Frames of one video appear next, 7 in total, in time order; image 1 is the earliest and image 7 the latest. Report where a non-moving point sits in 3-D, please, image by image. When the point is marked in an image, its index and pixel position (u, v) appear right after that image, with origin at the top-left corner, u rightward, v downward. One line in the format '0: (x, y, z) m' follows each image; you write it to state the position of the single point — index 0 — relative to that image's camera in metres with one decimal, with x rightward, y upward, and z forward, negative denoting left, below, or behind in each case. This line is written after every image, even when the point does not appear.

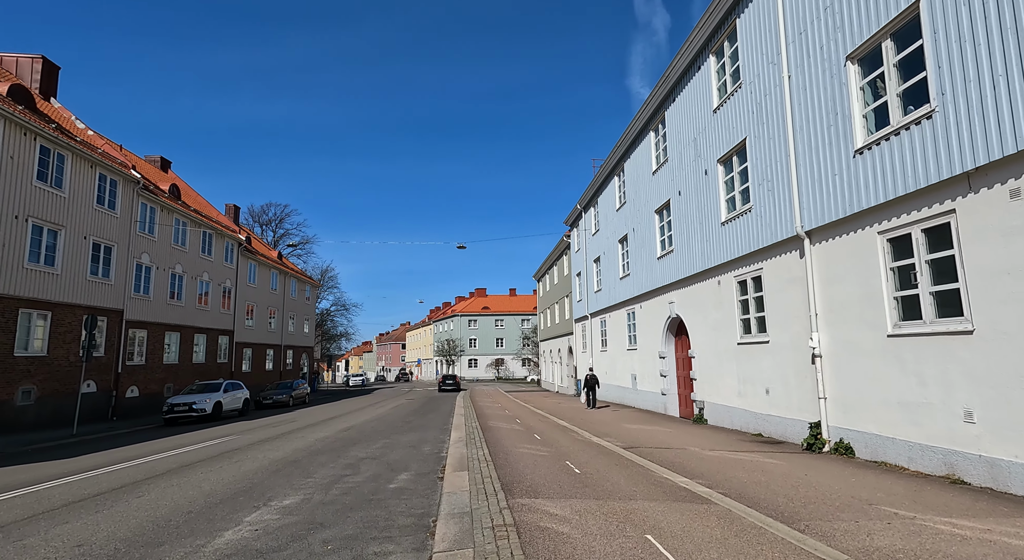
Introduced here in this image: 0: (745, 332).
0: (+5.1, -1.1, +12.4) m
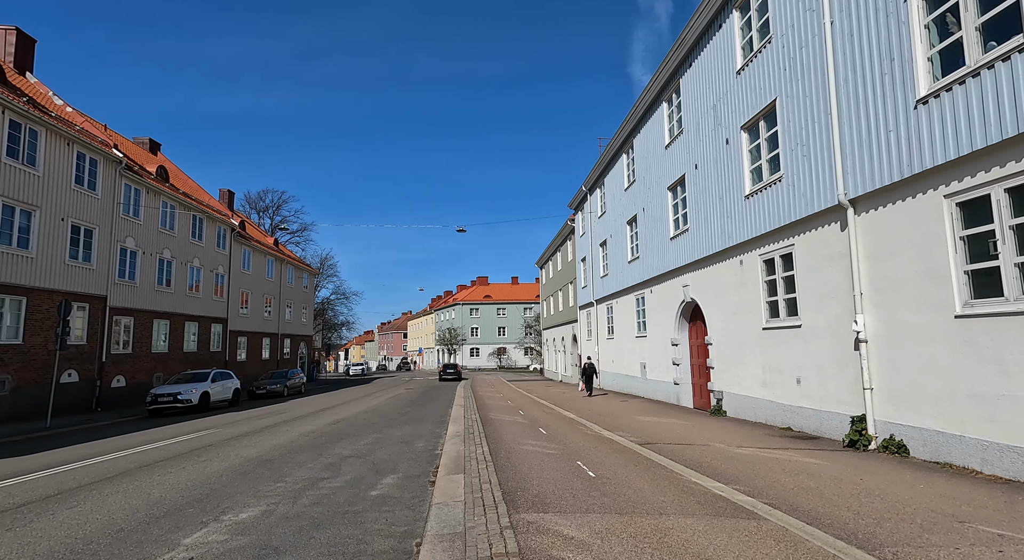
0: (+5.1, -0.7, +11.2) m
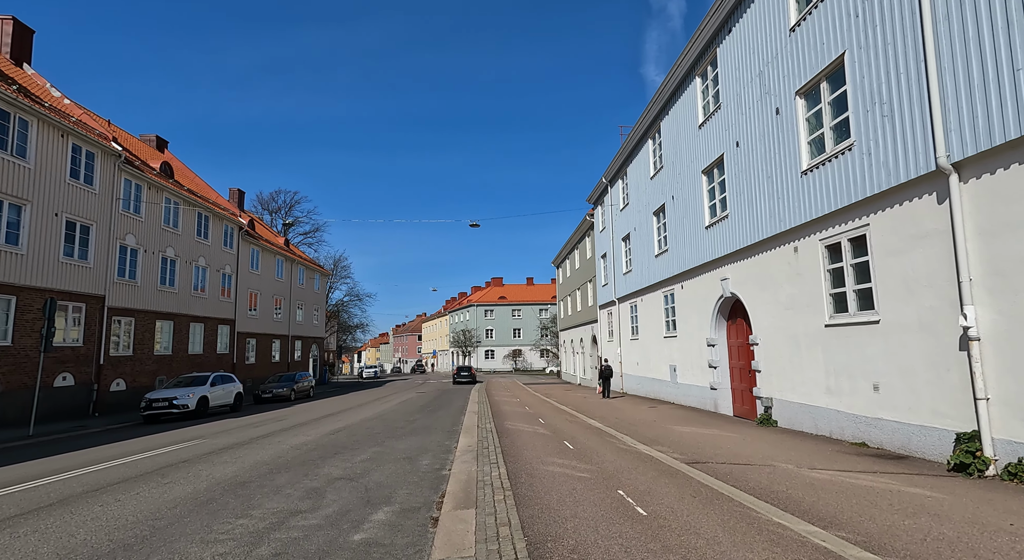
0: (+5.5, -0.5, +9.6) m
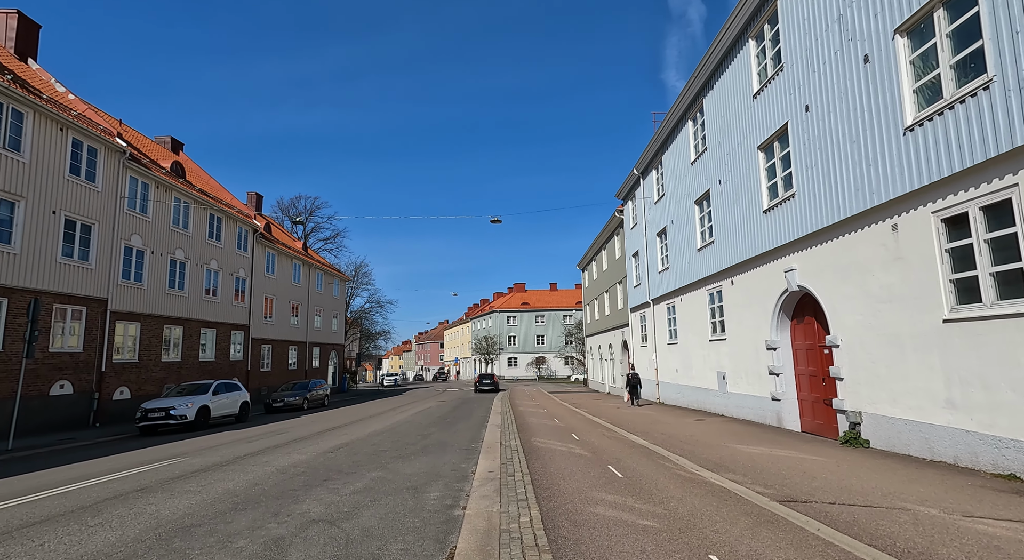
0: (+5.9, -0.3, +7.4) m
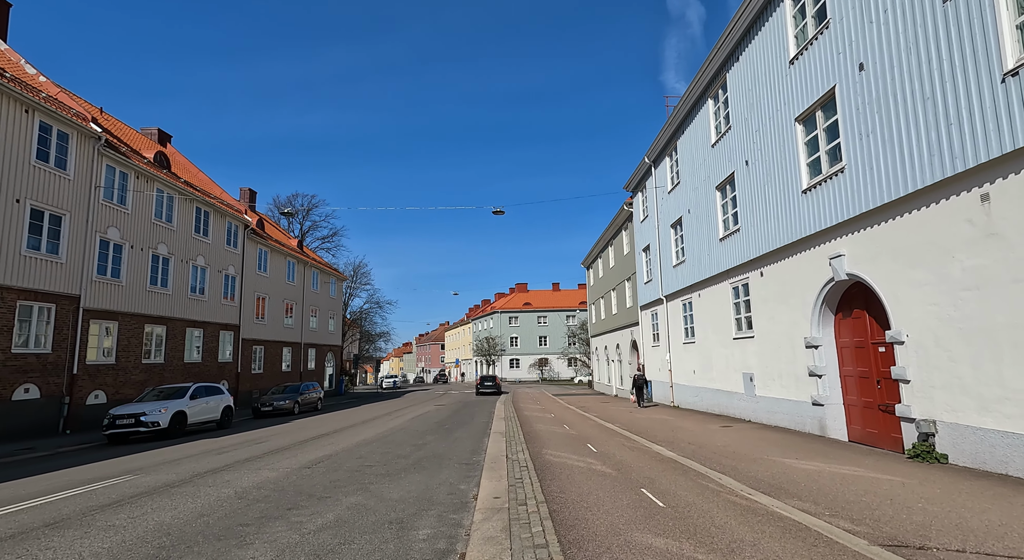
0: (+6.0, 0.0, +5.9) m
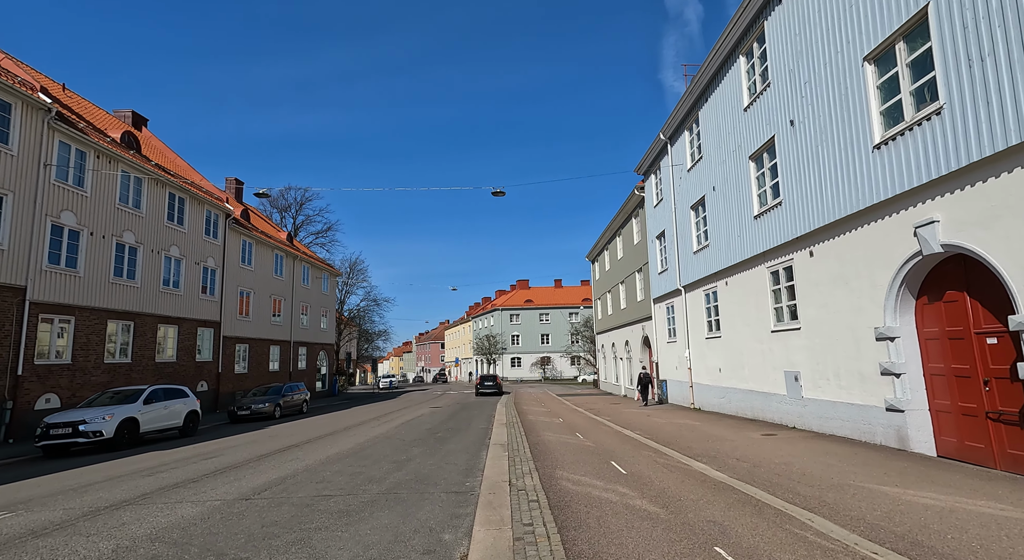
0: (+6.1, +0.4, +3.6) m
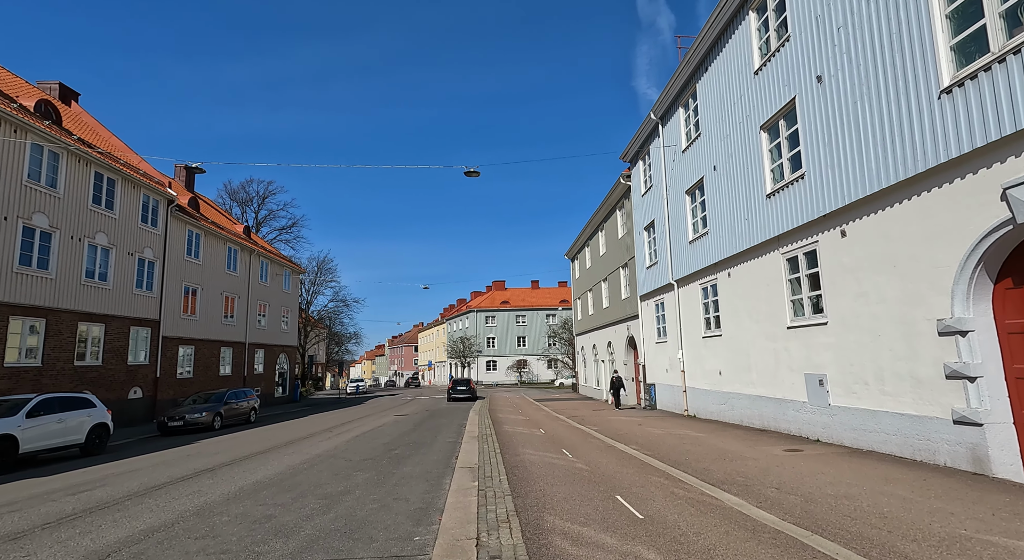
0: (+6.0, +0.7, +1.5) m
